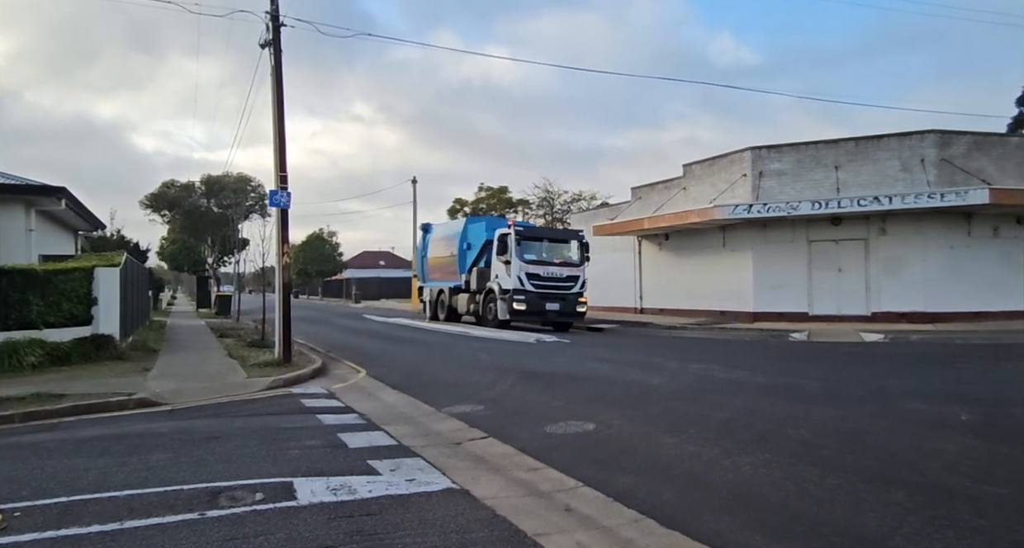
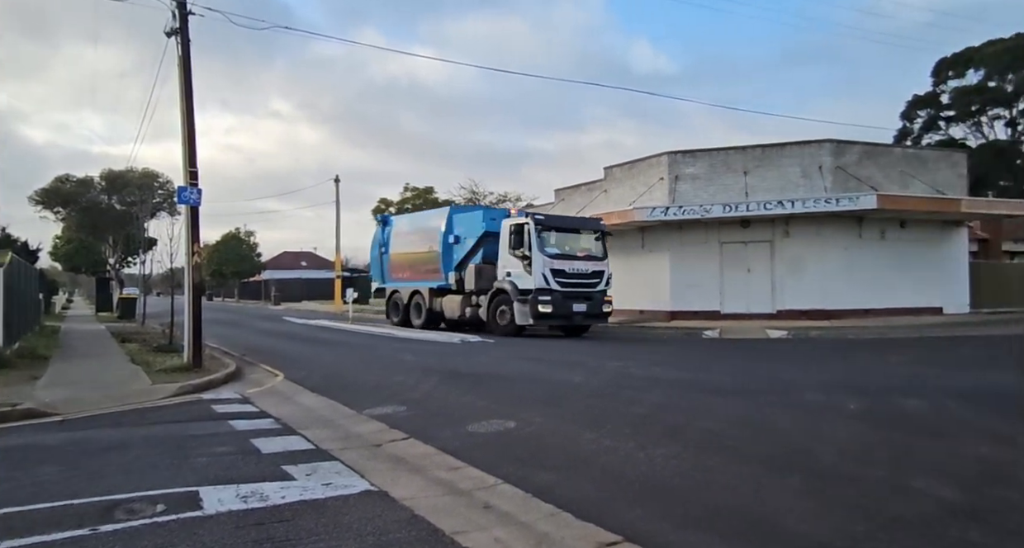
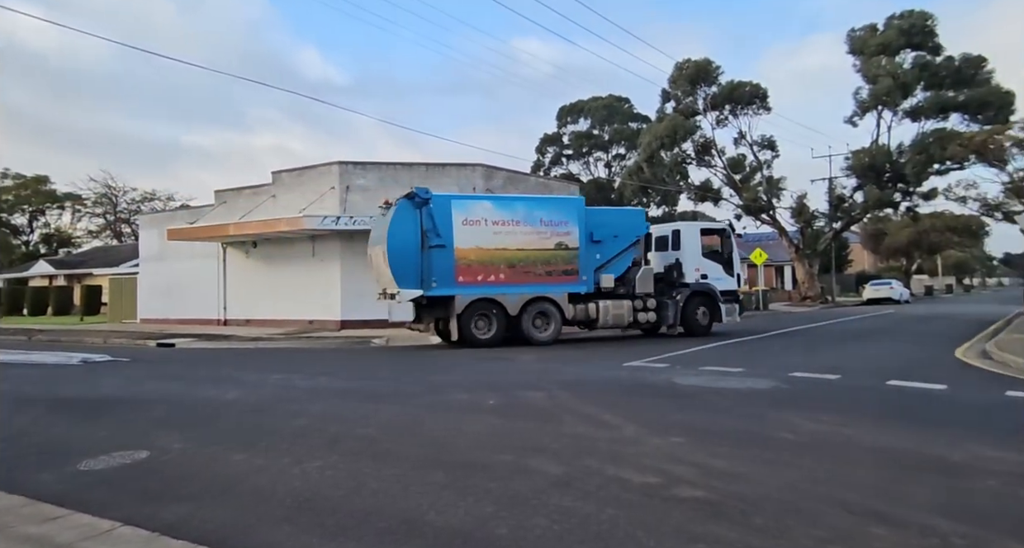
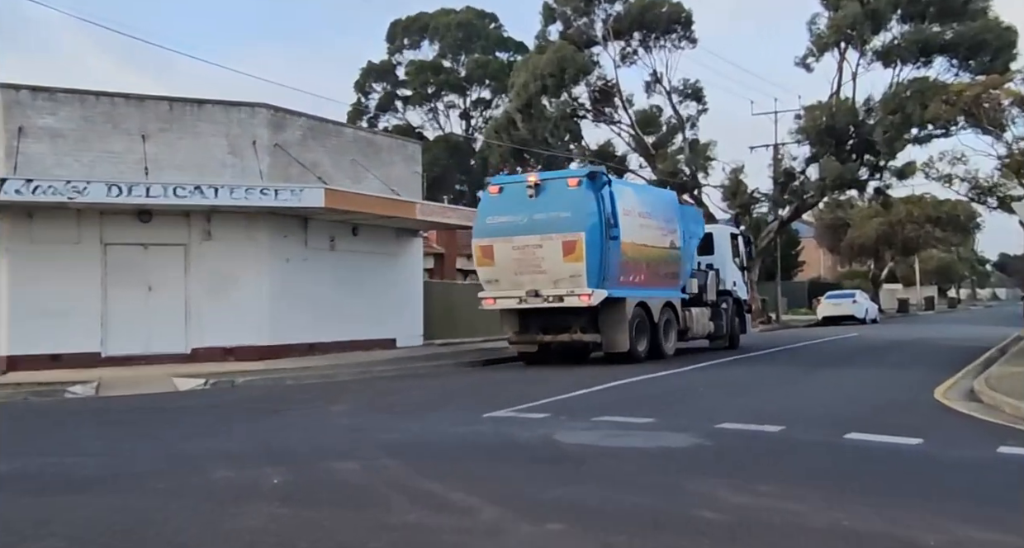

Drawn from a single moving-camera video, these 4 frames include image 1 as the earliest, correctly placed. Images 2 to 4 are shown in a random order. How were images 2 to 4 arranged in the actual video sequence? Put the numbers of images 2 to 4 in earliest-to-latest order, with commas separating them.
2, 3, 4
